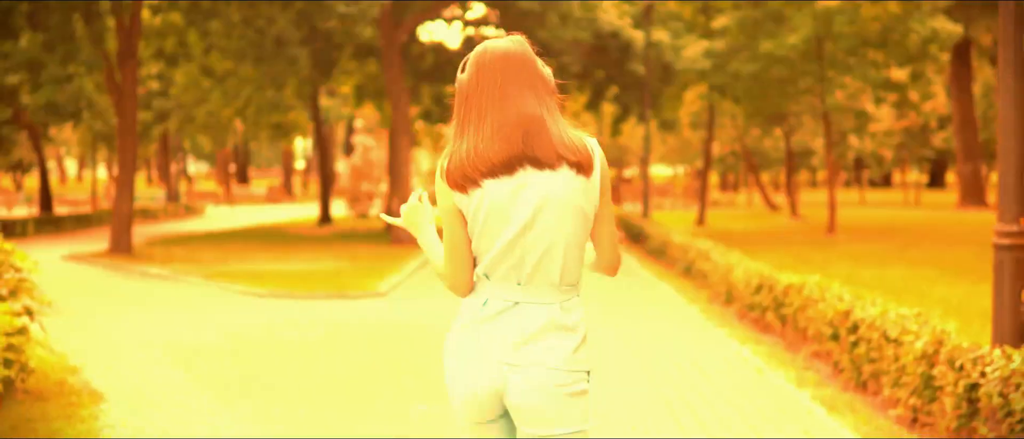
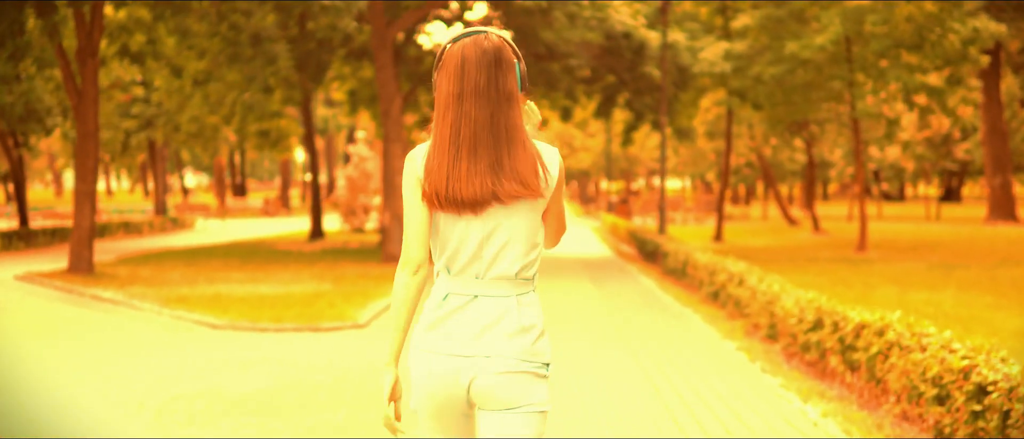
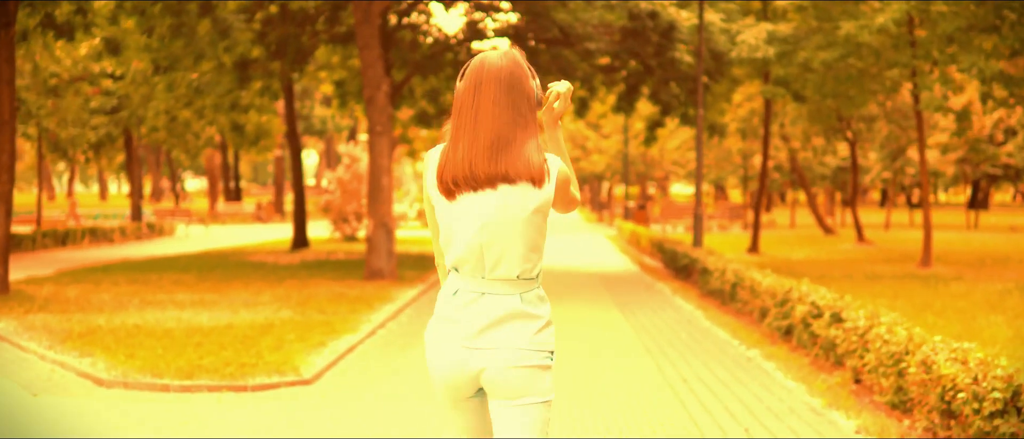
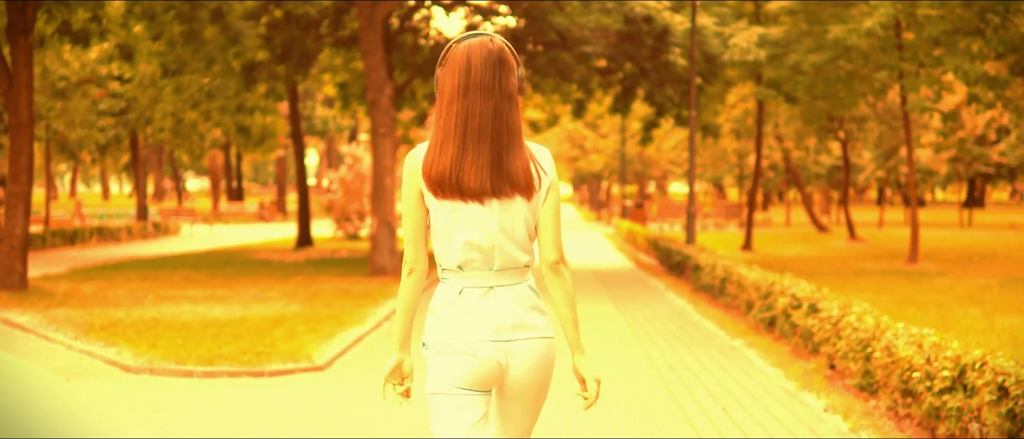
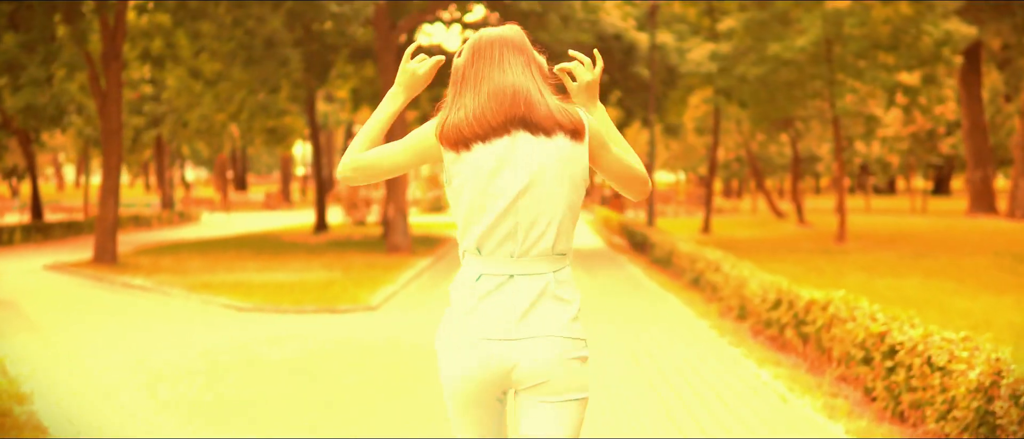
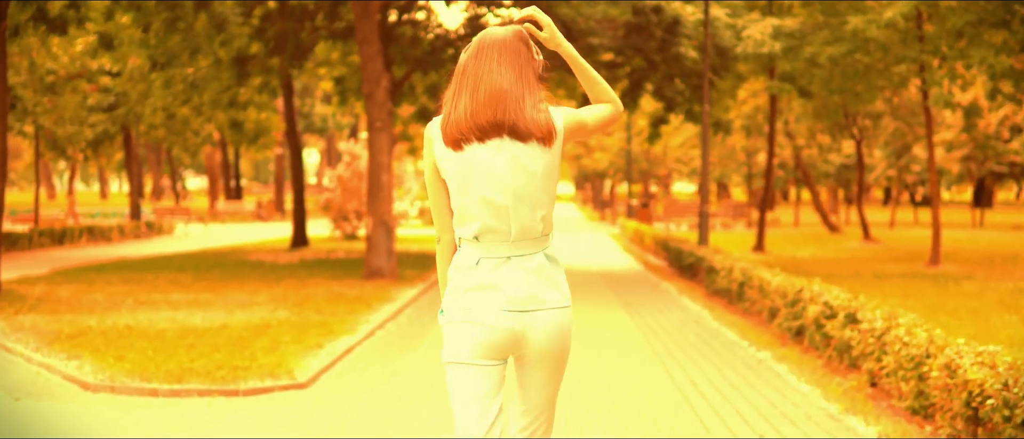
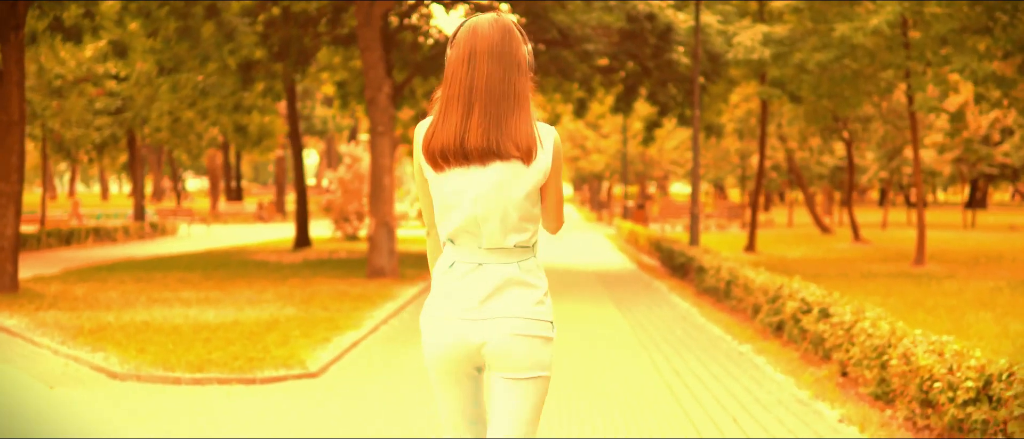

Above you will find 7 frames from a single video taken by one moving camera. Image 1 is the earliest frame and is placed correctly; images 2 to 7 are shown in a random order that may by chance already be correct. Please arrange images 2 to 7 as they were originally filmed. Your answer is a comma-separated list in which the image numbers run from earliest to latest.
5, 2, 4, 7, 3, 6
